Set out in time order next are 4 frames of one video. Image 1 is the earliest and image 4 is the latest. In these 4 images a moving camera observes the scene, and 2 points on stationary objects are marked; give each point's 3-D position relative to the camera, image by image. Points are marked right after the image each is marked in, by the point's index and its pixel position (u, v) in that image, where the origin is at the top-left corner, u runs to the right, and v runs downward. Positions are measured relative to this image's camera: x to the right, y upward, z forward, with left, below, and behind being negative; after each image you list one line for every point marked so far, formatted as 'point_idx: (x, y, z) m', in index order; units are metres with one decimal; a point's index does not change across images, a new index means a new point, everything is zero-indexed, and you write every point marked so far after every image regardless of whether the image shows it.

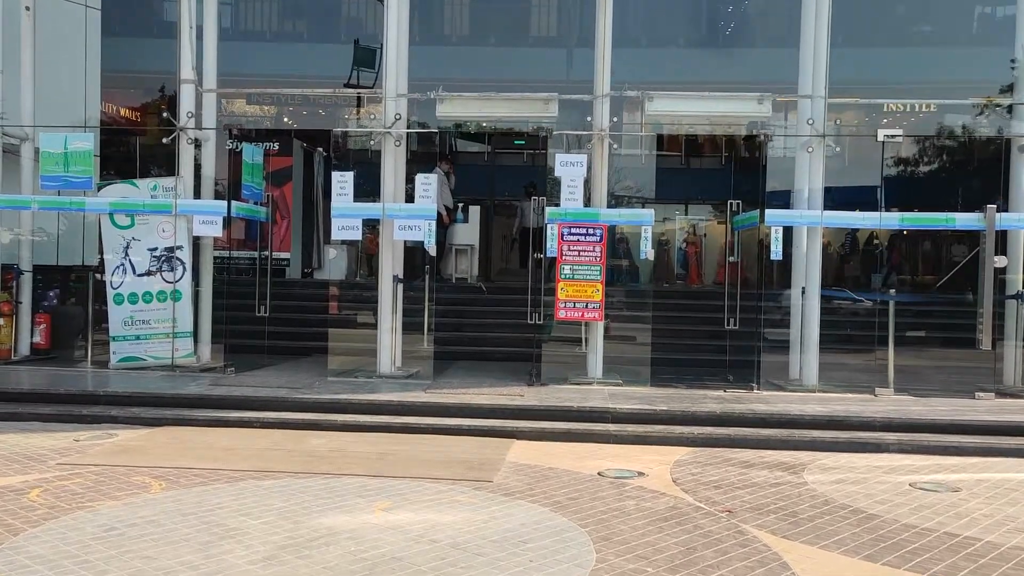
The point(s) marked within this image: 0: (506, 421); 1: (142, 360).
0: (0.0, -1.1, +7.1) m
1: (-3.8, -0.7, +8.8) m
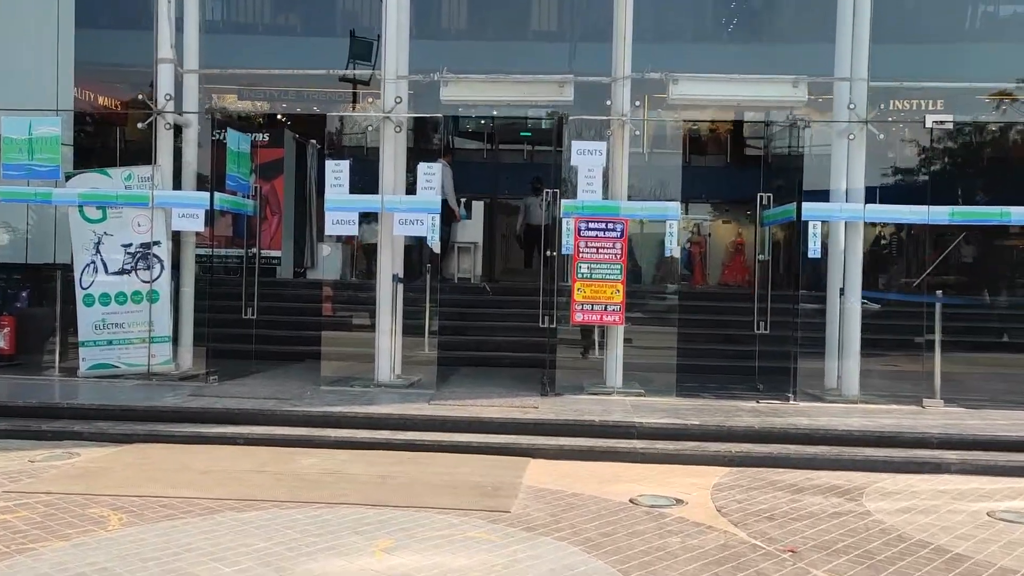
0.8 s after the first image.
0: (+0.1, -1.1, +6.3) m
1: (-3.7, -0.7, +8.1) m
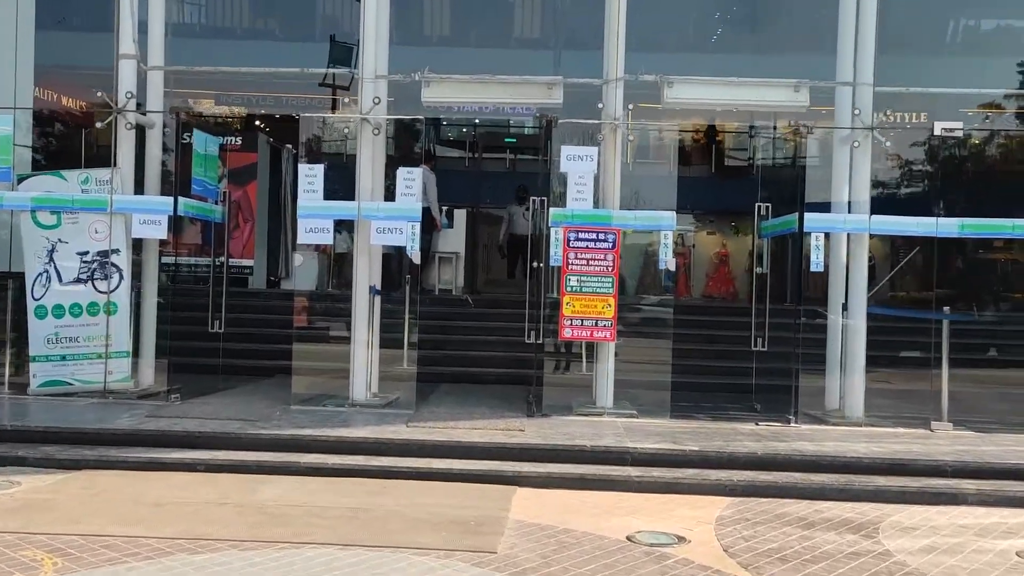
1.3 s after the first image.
0: (-0.1, -1.2, +5.9) m
1: (-3.8, -0.8, +7.5) m
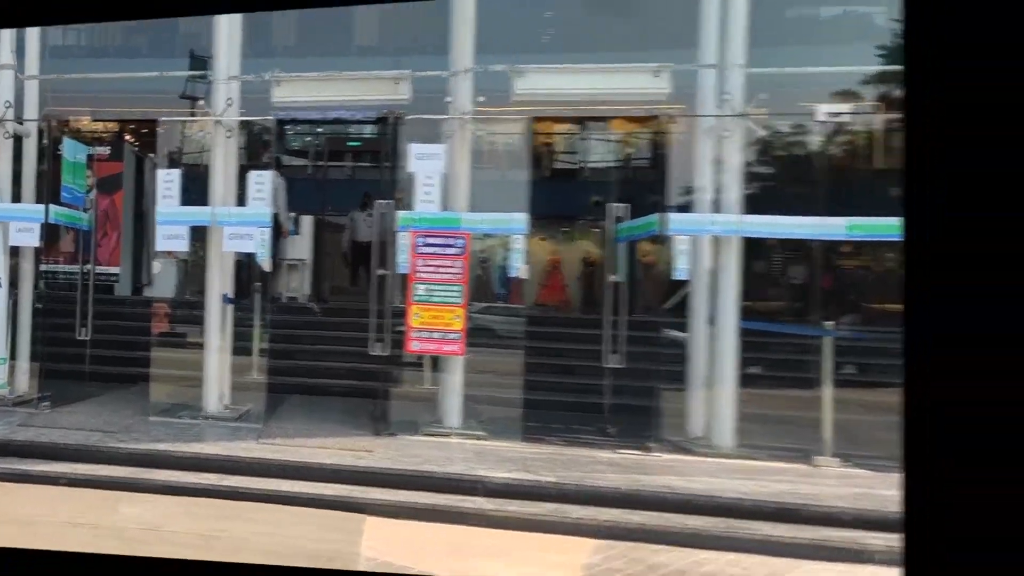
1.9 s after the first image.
0: (-1.2, -1.3, +5.2) m
1: (-5.0, -0.9, +6.9) m
